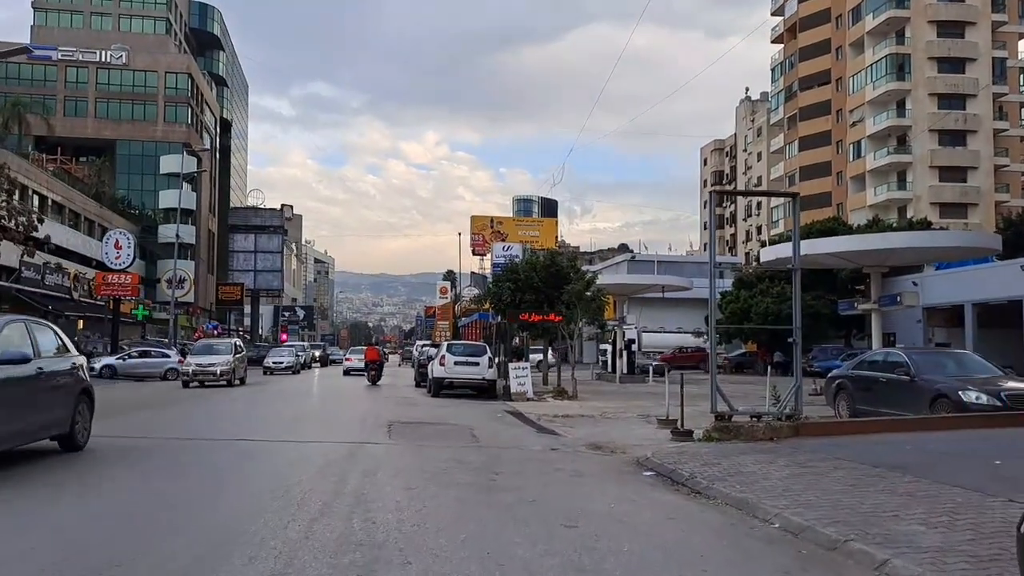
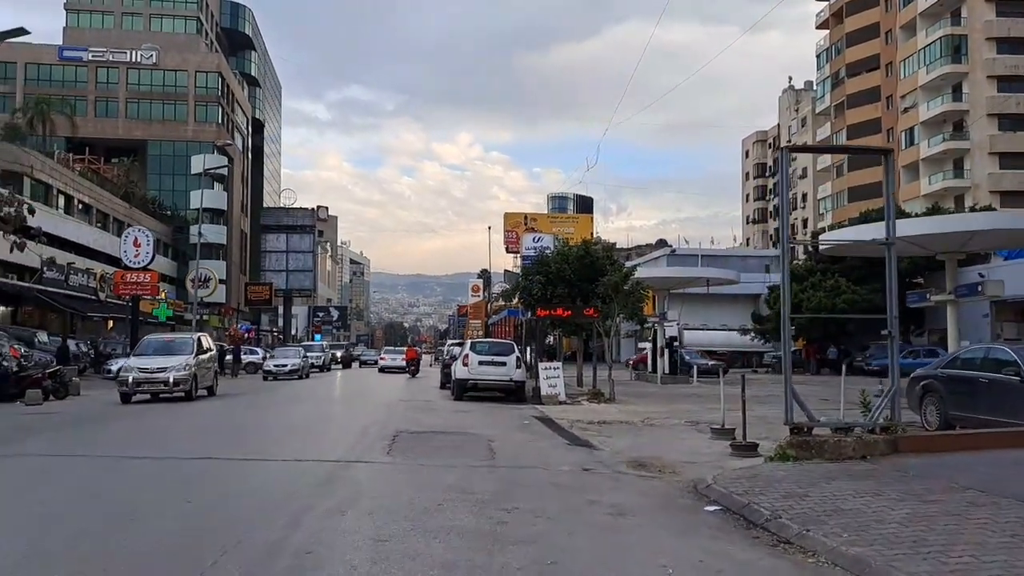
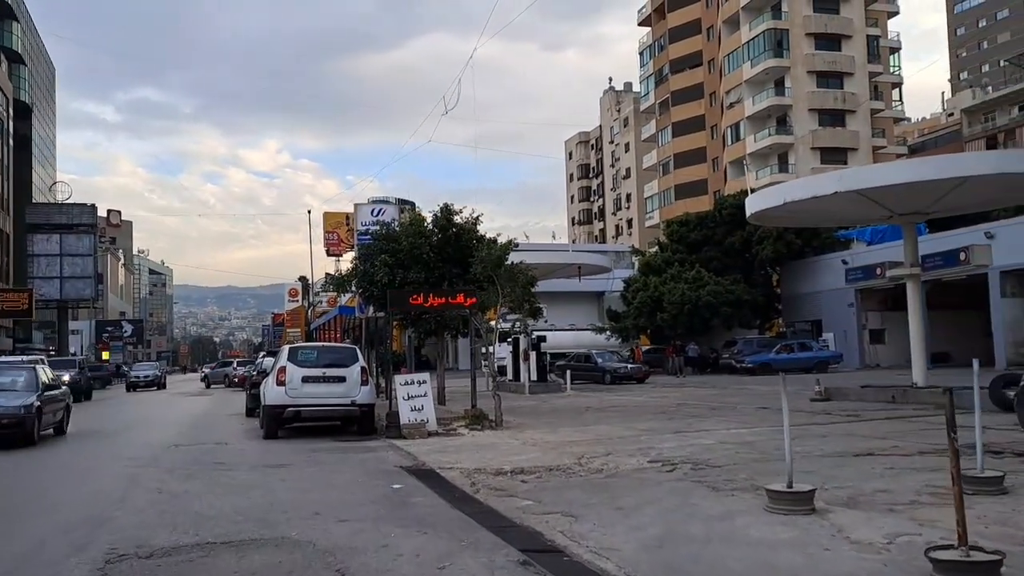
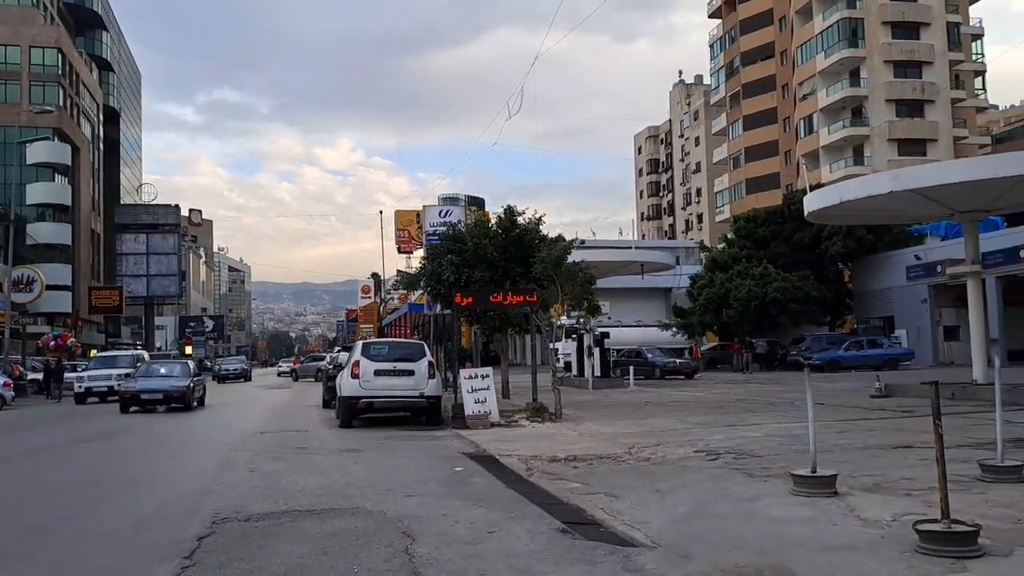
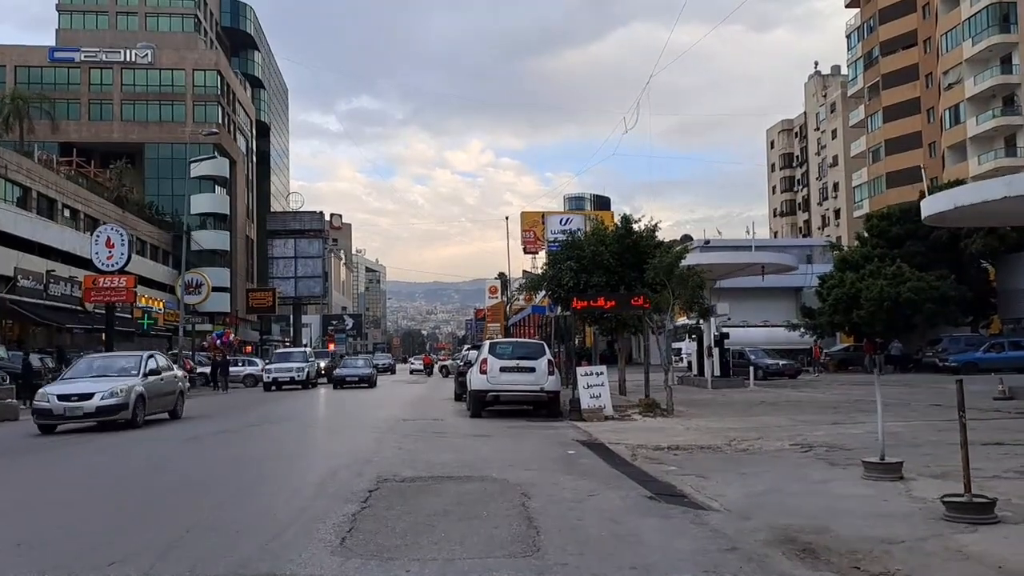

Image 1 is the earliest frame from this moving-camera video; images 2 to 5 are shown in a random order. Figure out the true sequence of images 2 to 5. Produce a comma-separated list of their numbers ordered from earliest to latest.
2, 5, 4, 3
